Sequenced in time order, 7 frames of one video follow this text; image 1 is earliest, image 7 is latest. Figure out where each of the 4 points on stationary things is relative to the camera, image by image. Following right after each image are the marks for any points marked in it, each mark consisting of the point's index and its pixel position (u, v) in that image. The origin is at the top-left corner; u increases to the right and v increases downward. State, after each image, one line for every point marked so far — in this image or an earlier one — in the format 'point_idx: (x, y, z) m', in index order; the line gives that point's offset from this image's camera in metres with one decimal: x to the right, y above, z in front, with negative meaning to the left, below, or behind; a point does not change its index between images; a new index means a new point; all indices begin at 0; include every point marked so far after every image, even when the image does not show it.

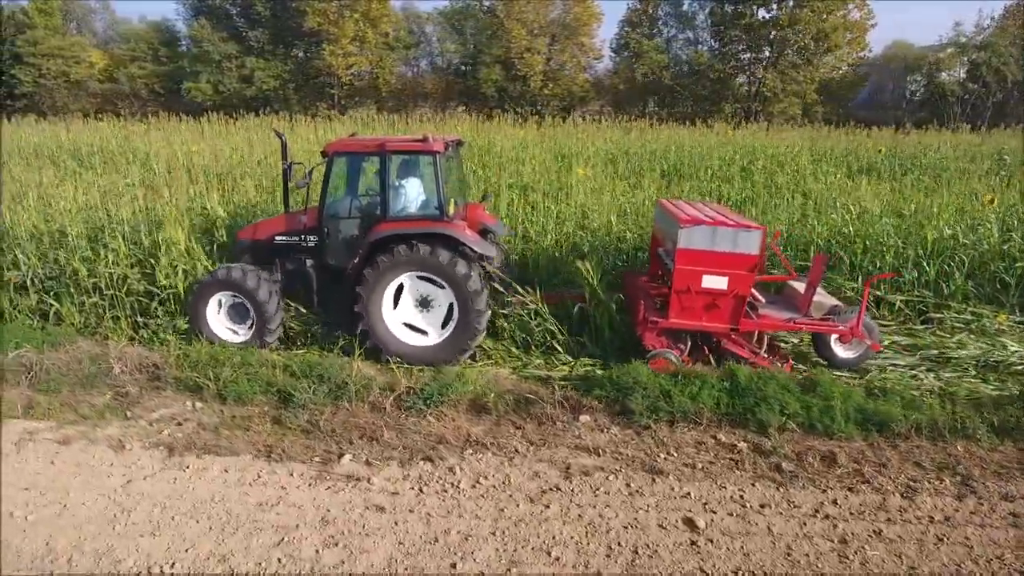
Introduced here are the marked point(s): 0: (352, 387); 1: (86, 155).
0: (-1.1, -0.7, +4.3) m
1: (-7.2, +2.3, +11.2) m
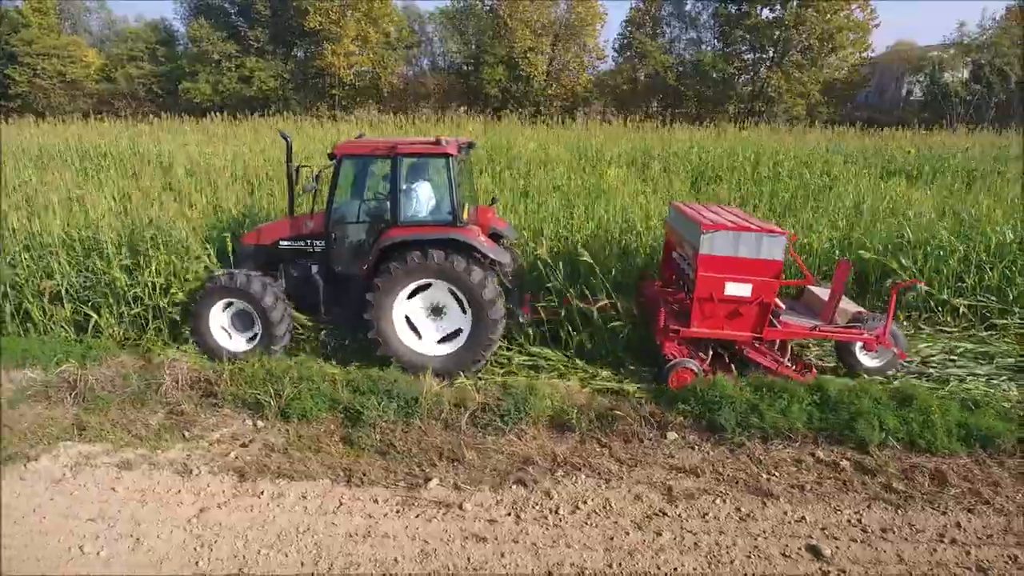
0: (-0.6, -0.7, +4.1) m
1: (-6.8, +2.2, +10.9) m
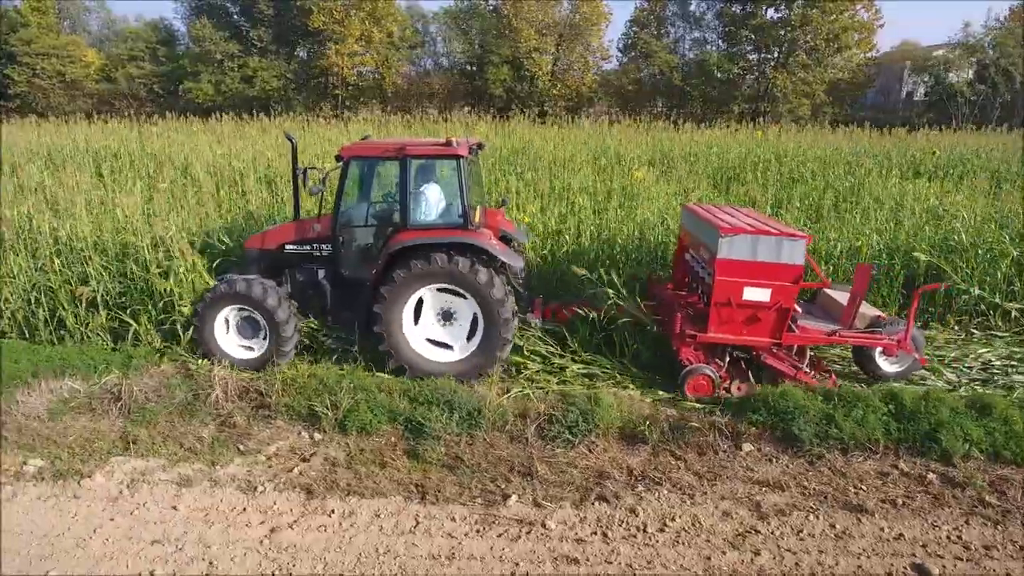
0: (-0.2, -0.8, +3.9) m
1: (-6.5, +2.1, +10.7) m
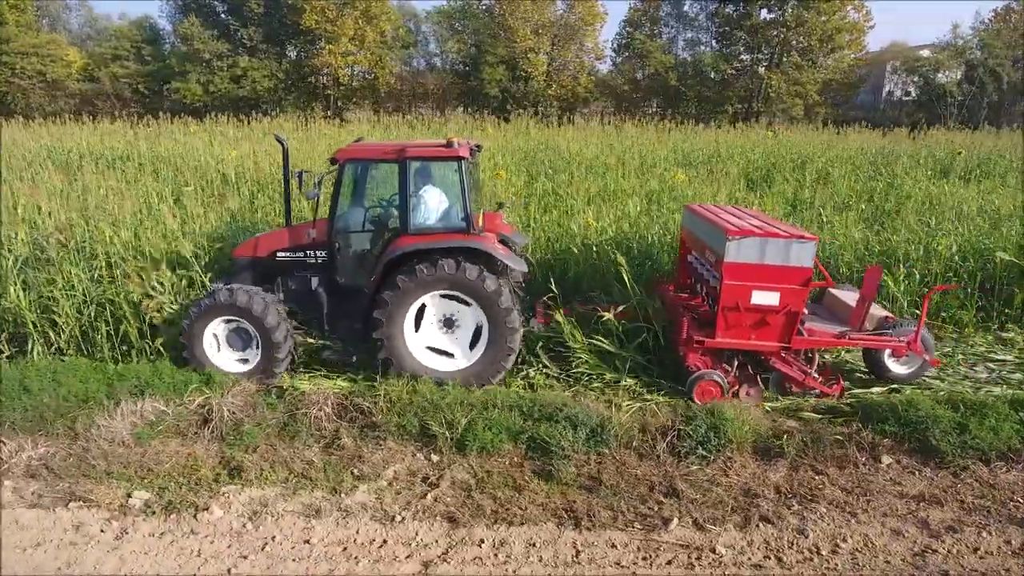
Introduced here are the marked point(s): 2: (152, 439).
0: (+0.6, -0.8, +3.7) m
1: (-6.1, +2.0, +10.2) m
2: (-2.1, -0.9, +3.8) m
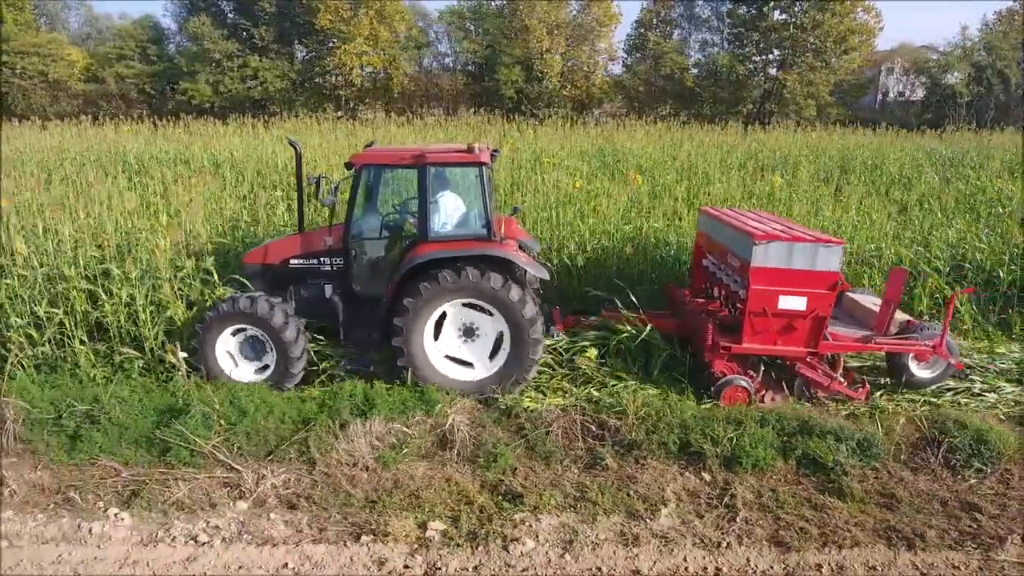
0: (+2.0, -0.9, +3.6) m
1: (-4.9, +1.9, +9.9) m
2: (-0.6, -1.0, +3.6) m
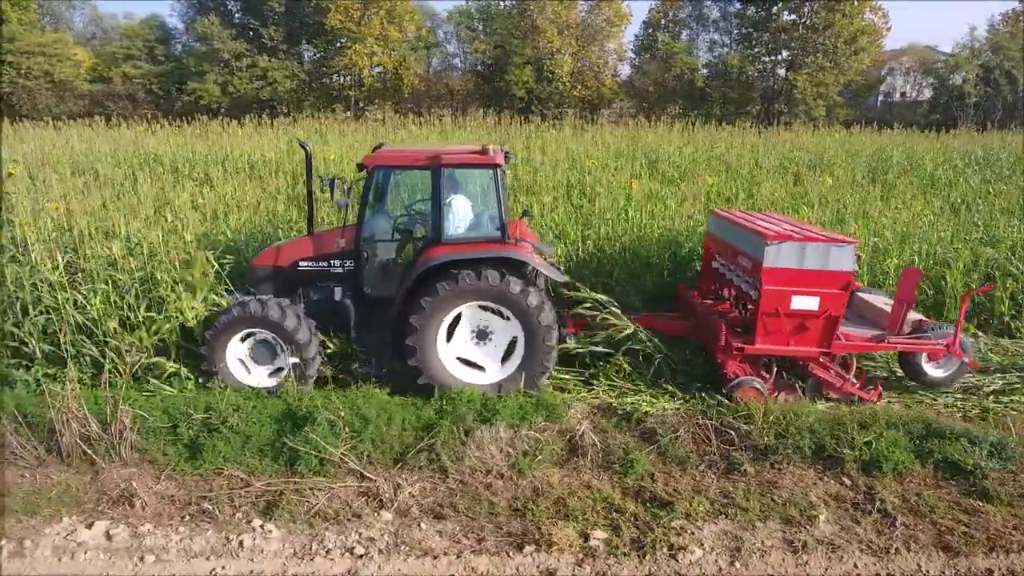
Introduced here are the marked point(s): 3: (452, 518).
0: (+2.8, -0.9, +3.6) m
1: (-4.3, +1.8, +9.8) m
2: (+0.1, -1.0, +3.6) m
3: (-0.3, -1.1, +3.2) m
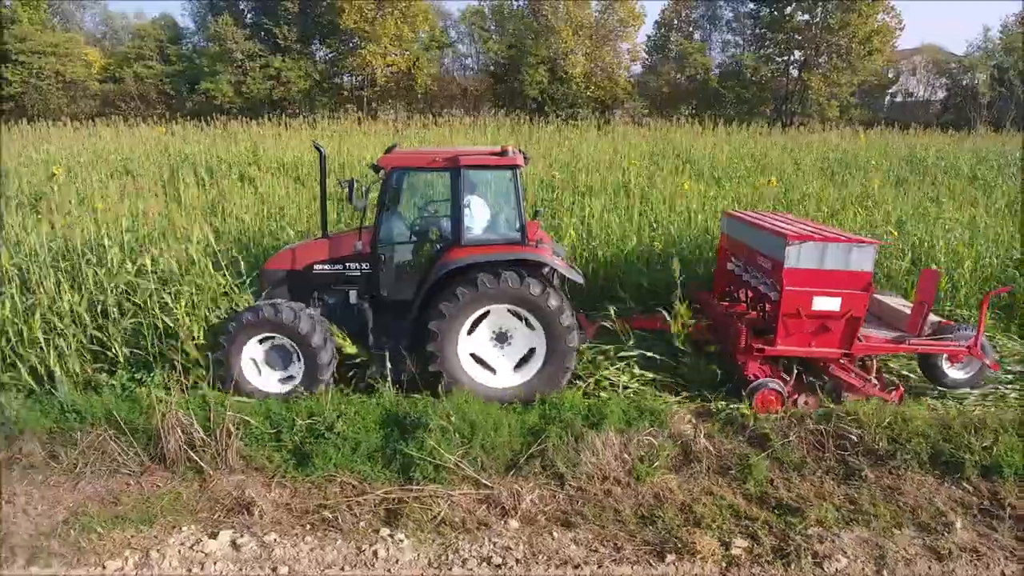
0: (+3.4, -0.9, +3.6) m
1: (-3.7, +1.8, +9.7) m
2: (+0.7, -1.0, +3.5) m
3: (+0.3, -1.2, +3.2) m
